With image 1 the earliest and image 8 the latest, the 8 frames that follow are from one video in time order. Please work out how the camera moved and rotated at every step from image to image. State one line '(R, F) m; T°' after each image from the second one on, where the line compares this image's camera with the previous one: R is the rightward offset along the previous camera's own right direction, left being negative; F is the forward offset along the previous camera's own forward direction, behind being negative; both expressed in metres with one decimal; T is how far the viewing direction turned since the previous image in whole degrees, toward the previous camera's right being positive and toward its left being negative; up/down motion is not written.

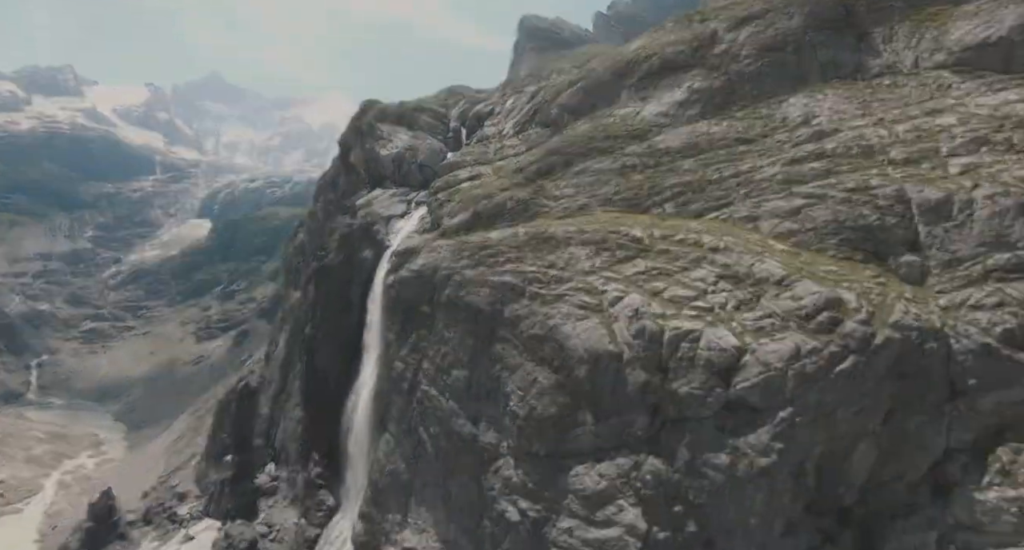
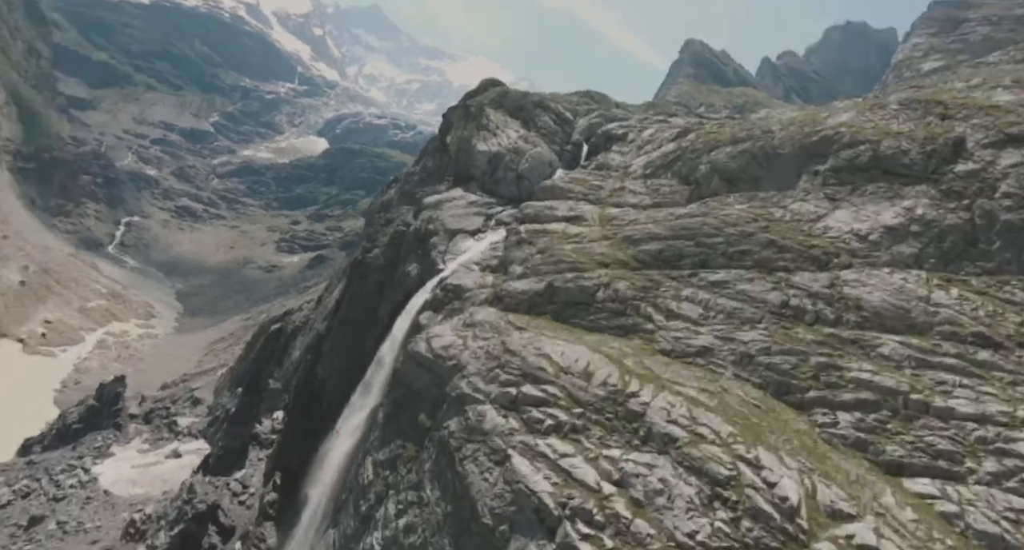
(-0.5, +8.2) m; -7°
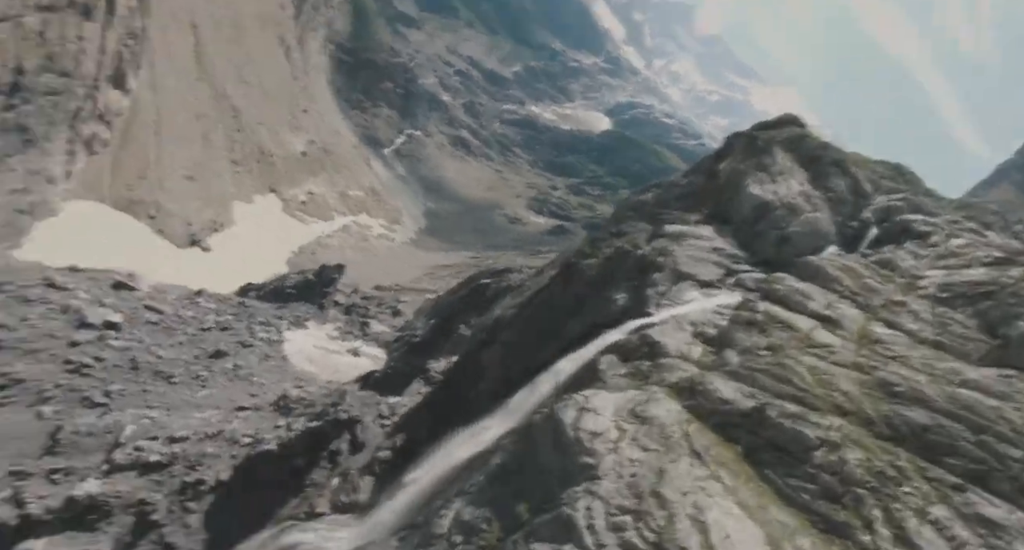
(-0.2, +4.0) m; -18°
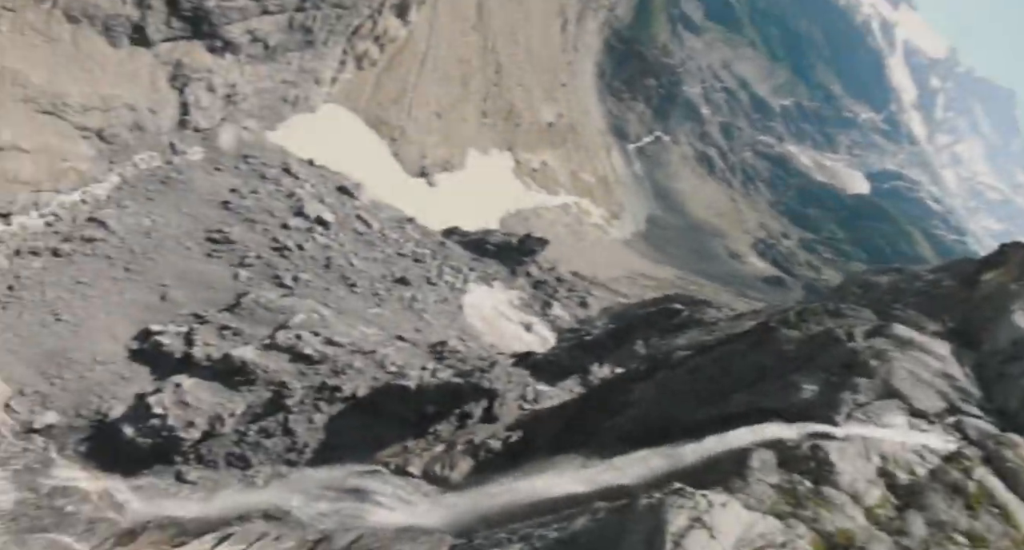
(+0.3, +1.8) m; -16°
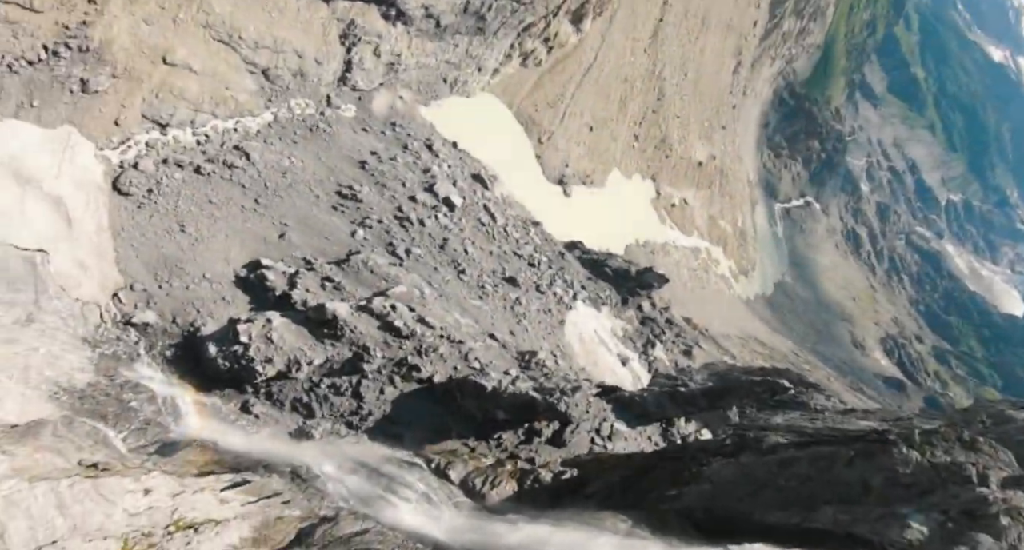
(+0.3, +1.1) m; -10°
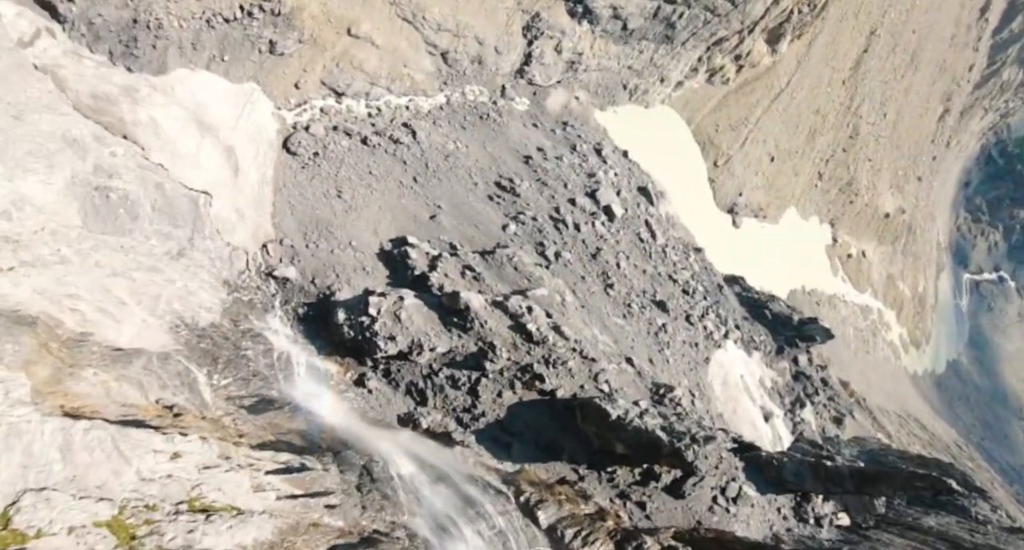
(0.0, +1.9) m; -13°
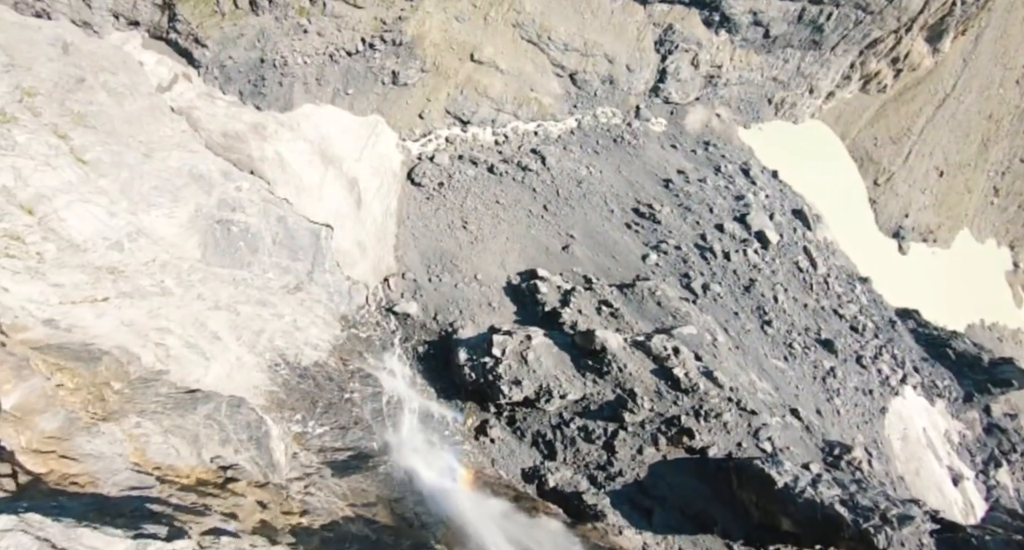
(-0.1, +2.4) m; -12°
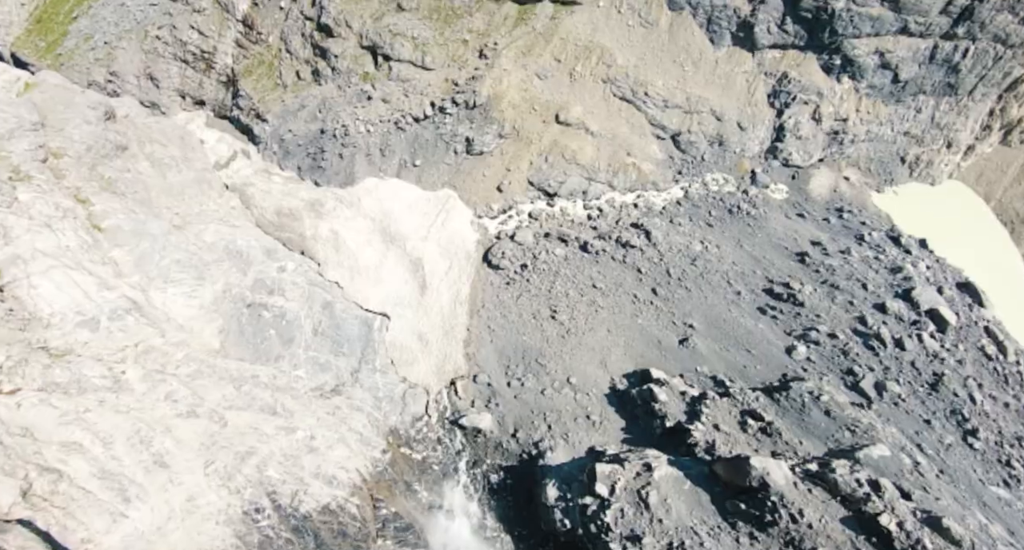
(-0.1, +4.5) m; -9°
